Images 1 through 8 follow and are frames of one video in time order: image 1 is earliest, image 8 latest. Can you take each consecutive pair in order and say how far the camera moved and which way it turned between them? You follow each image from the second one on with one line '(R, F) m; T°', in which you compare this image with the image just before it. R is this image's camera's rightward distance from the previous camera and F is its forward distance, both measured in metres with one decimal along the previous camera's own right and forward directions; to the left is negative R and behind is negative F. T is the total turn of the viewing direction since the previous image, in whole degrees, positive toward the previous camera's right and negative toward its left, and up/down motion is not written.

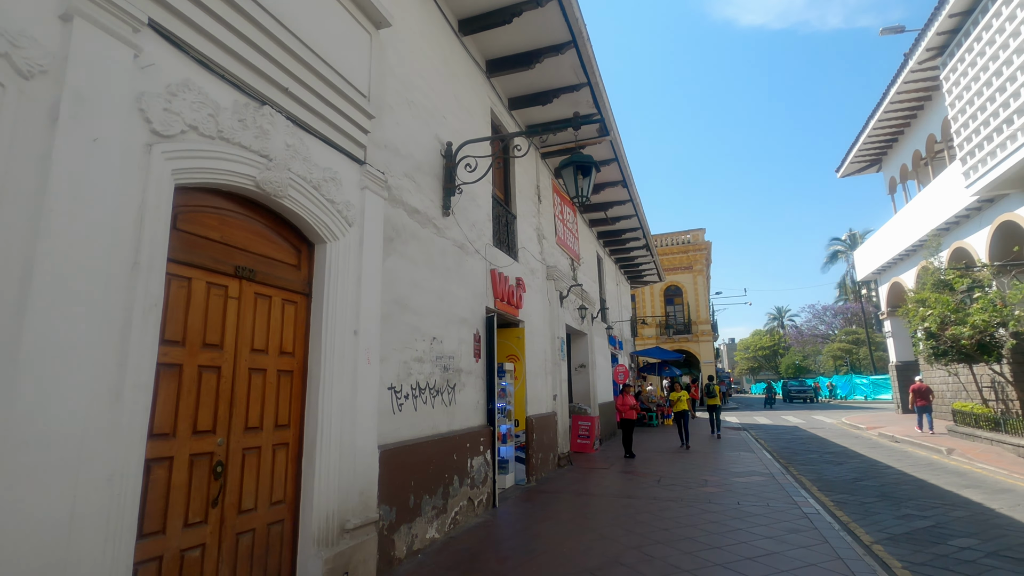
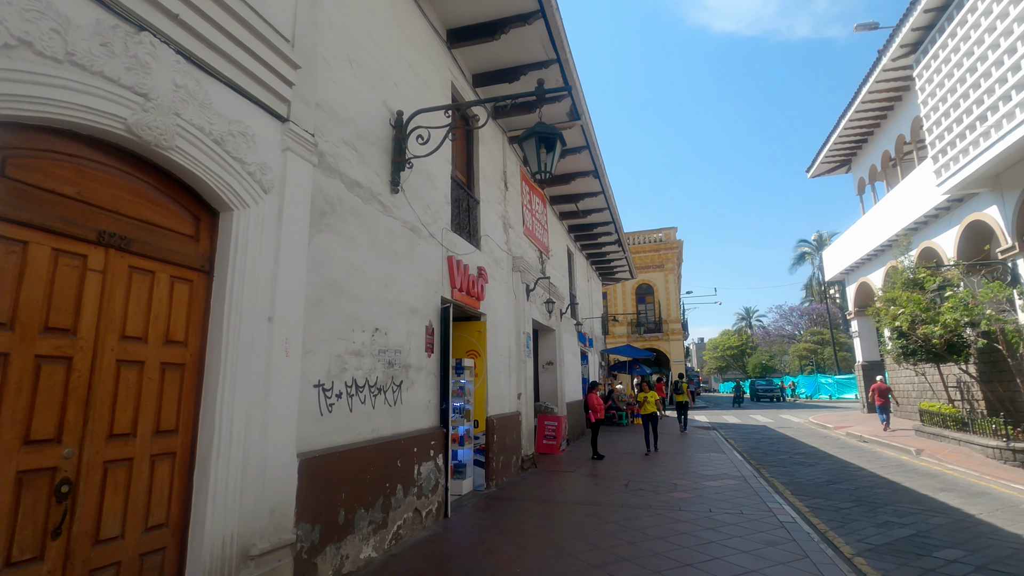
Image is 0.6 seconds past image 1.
(+0.2, +0.6) m; +3°
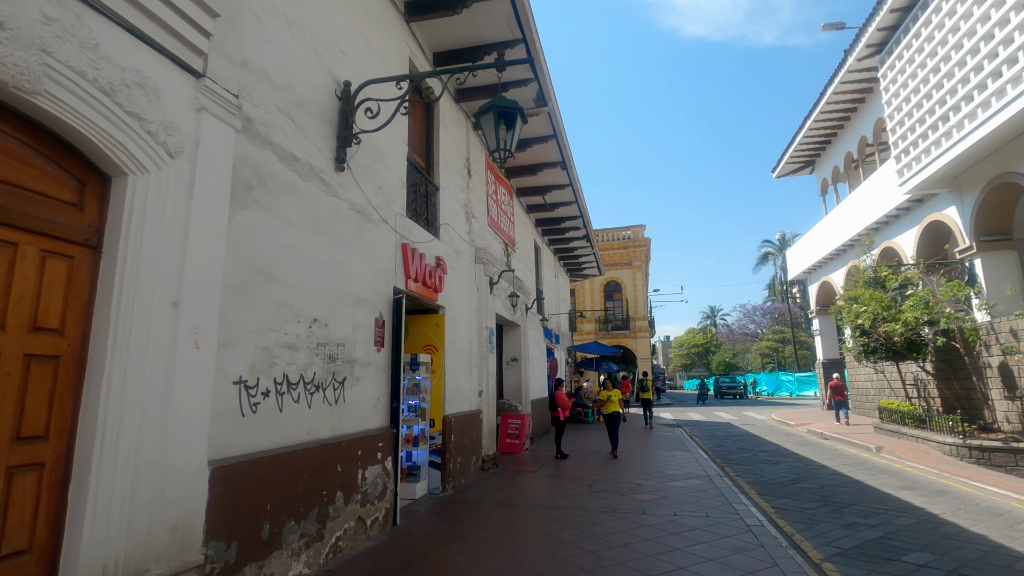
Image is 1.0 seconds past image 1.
(+0.1, +0.4) m; +3°
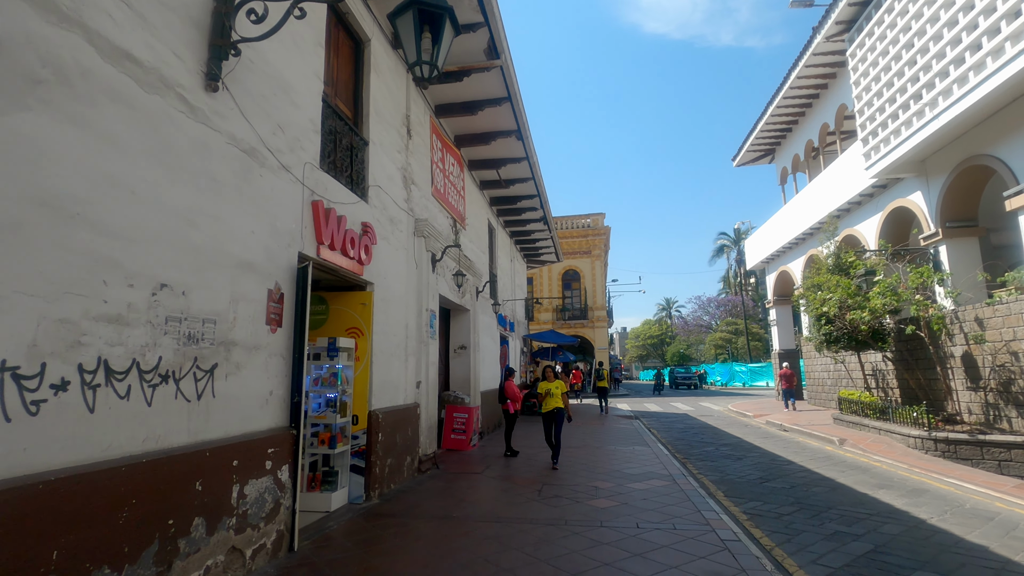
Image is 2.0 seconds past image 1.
(+0.2, +1.1) m; +4°
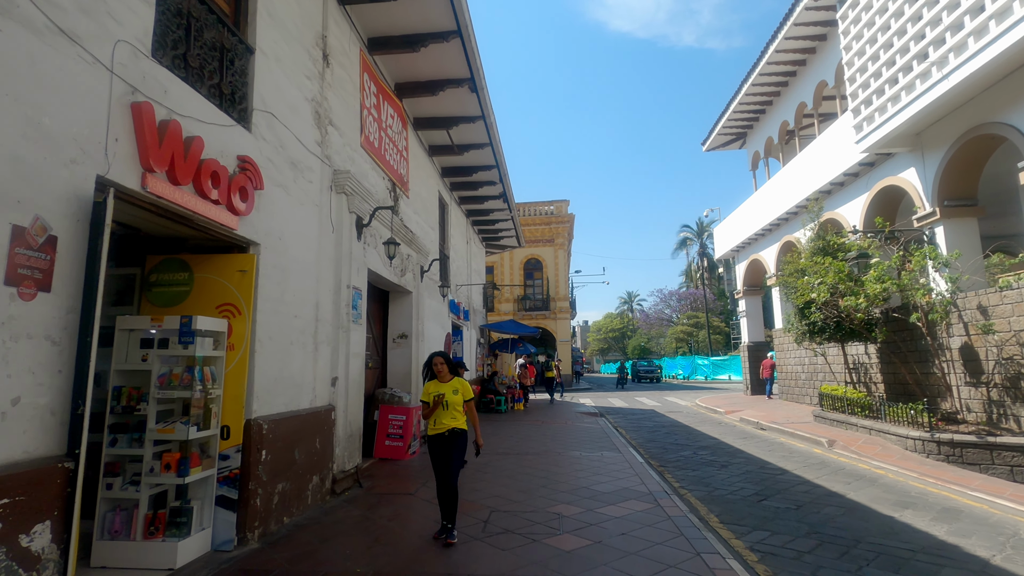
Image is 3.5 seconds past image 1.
(+0.2, +1.7) m; +4°
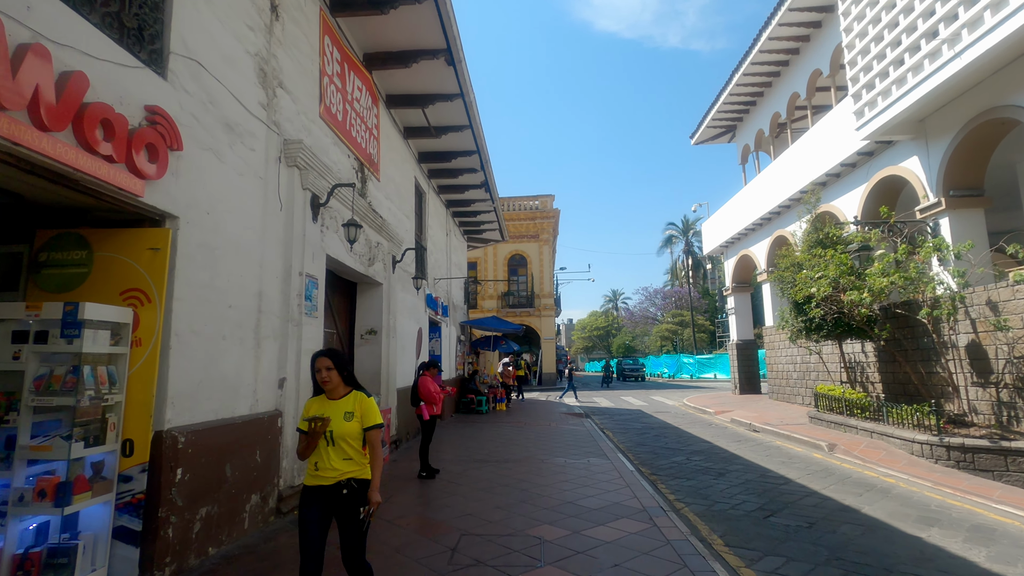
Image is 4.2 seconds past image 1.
(+0.1, +0.8) m; +2°
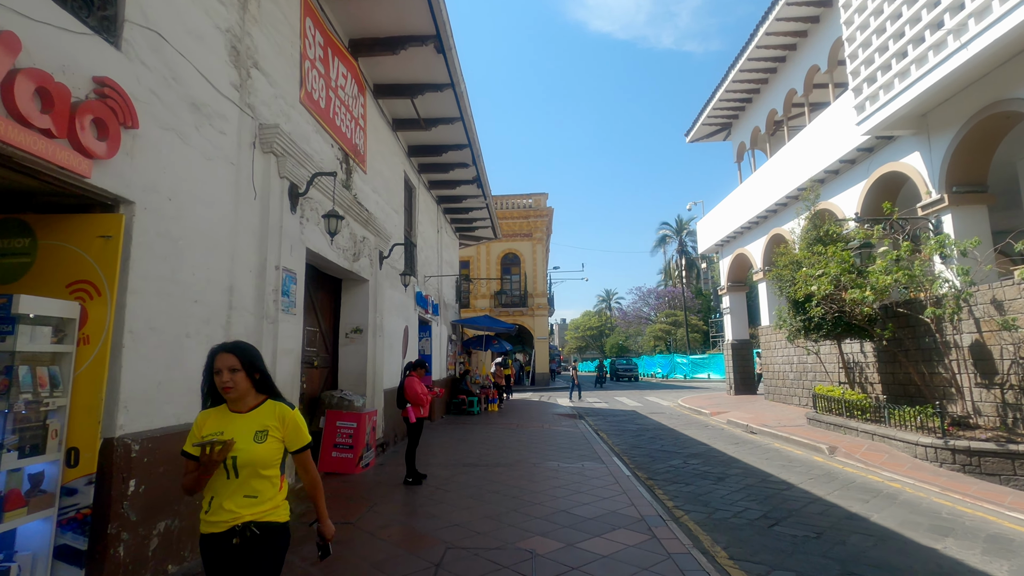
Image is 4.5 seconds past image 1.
(0.0, +0.3) m; +1°
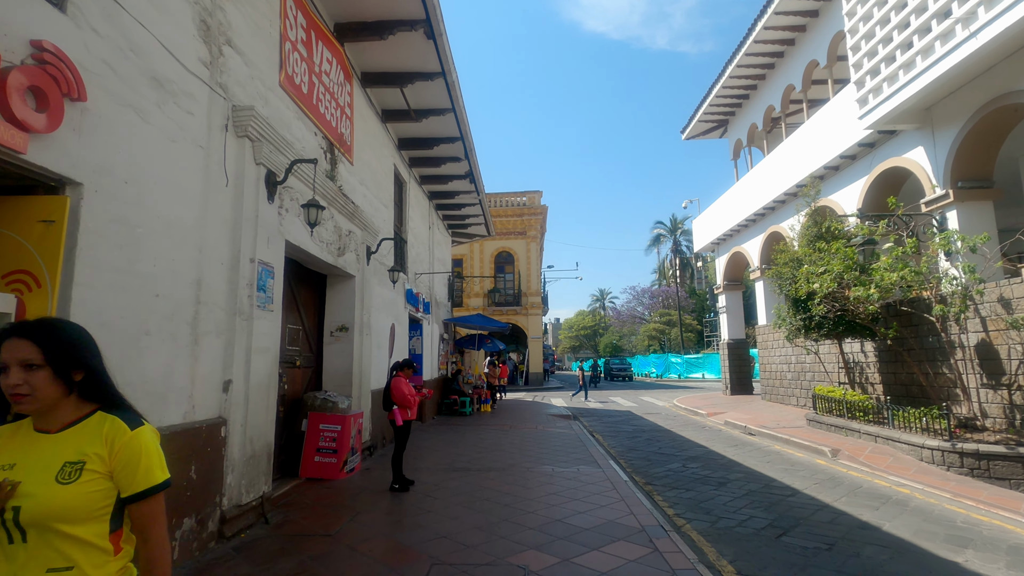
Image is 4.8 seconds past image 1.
(0.0, +0.3) m; +1°
